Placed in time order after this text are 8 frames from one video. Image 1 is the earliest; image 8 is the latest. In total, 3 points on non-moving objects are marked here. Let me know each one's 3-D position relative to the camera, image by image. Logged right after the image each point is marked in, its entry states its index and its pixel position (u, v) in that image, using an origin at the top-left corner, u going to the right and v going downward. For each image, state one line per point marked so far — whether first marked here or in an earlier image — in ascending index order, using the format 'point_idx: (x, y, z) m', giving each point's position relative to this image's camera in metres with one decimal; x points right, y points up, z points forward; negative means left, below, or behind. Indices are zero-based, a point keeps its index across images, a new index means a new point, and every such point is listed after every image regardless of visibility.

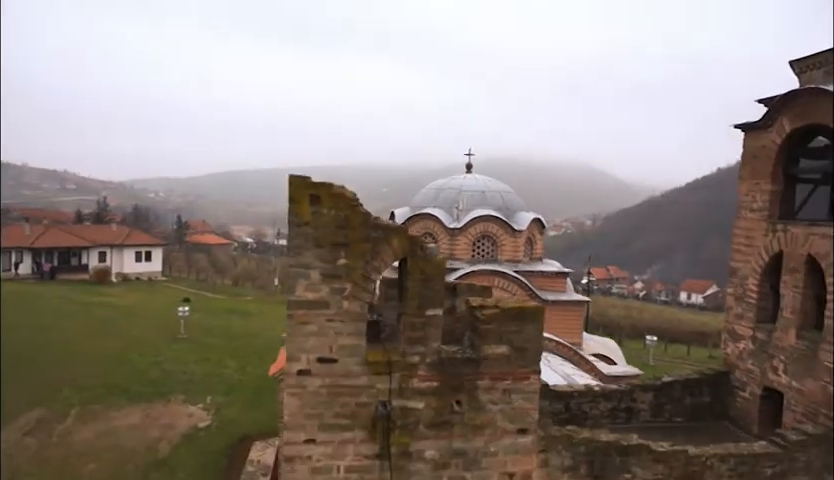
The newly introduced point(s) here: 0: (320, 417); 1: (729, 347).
0: (-1.0, -1.7, +6.4) m
1: (+4.9, -1.7, +10.3) m
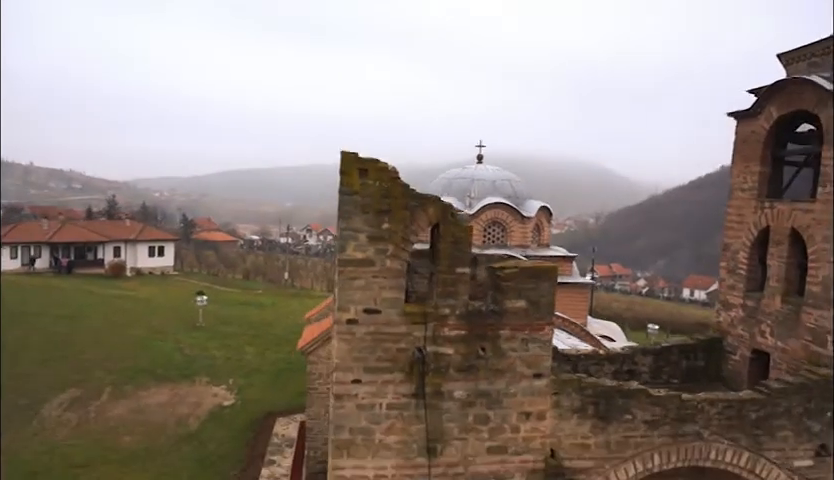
0: (-0.6, -1.4, +7.5) m
1: (+5.3, -1.3, +11.3) m
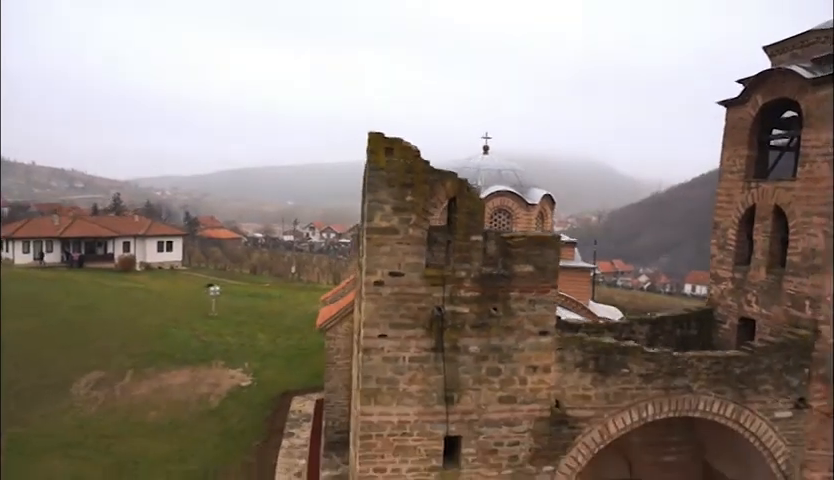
0: (-0.3, -1.0, +8.4) m
1: (+5.5, -0.9, +12.2) m
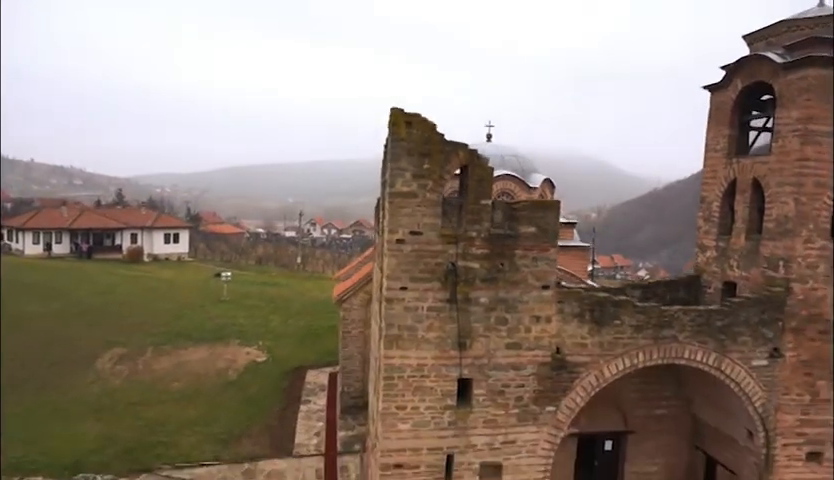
0: (-0.1, -0.5, +9.5) m
1: (+5.8, -0.3, +13.4) m
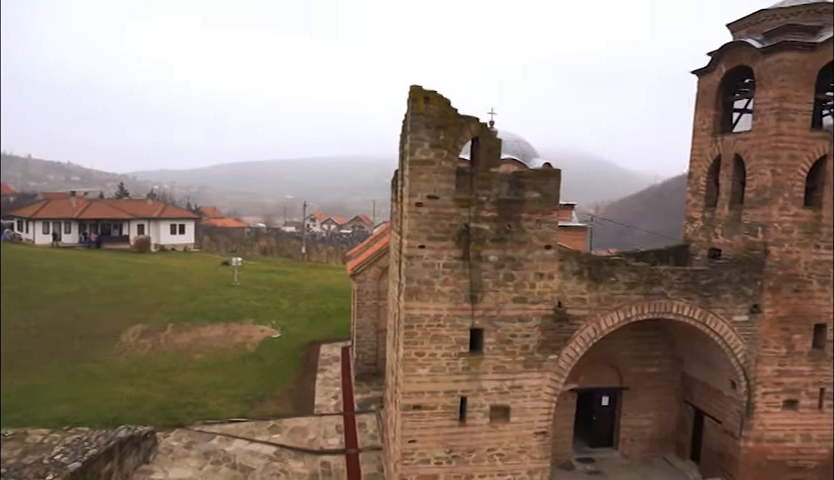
0: (+0.2, +0.1, +10.7) m
1: (+6.0, +0.3, +14.6) m
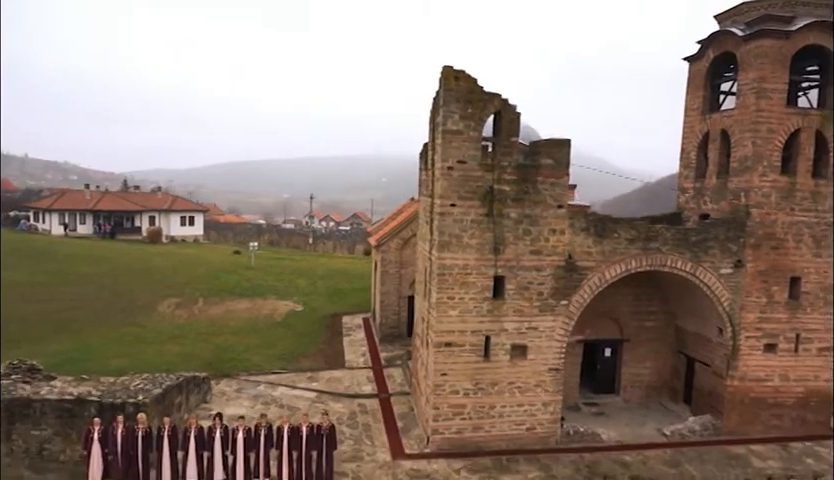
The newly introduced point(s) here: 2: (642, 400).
0: (+0.8, +0.9, +12.5) m
1: (+6.6, +1.1, +16.4) m
2: (+5.7, -4.0, +16.4) m
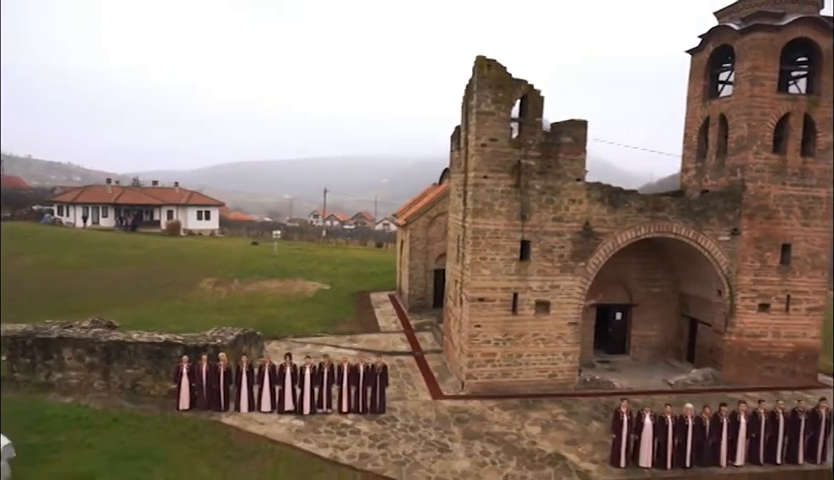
0: (+1.6, +1.6, +14.4) m
1: (+7.4, +1.8, +18.2) m
2: (+6.5, -3.3, +18.3) m
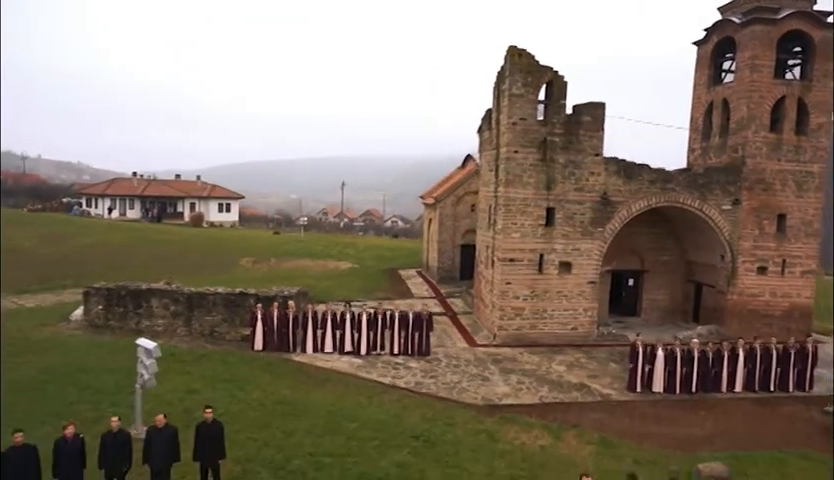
0: (+2.6, +2.4, +16.4) m
1: (+8.4, +2.6, +20.2) m
2: (+7.5, -2.5, +20.2) m
